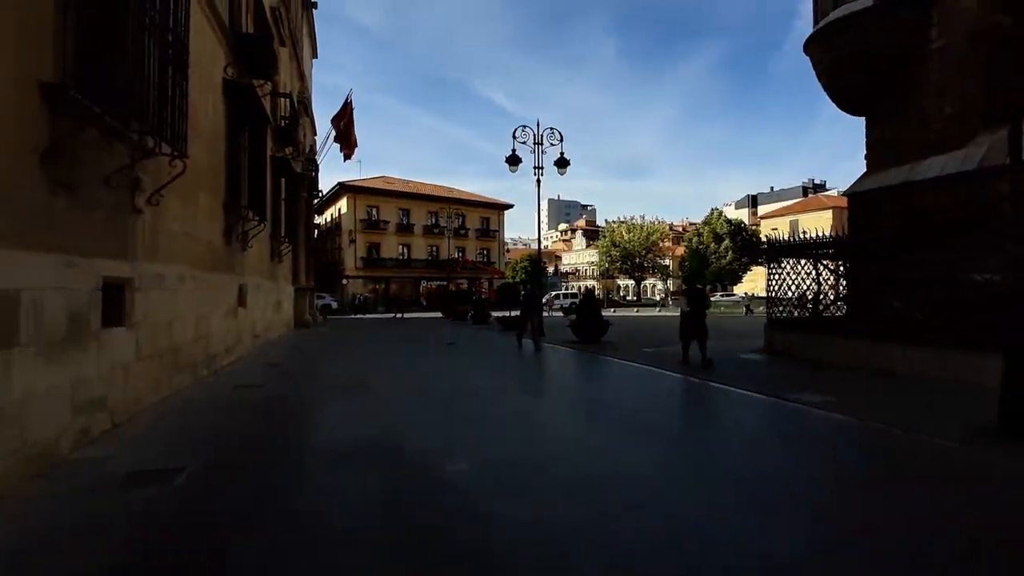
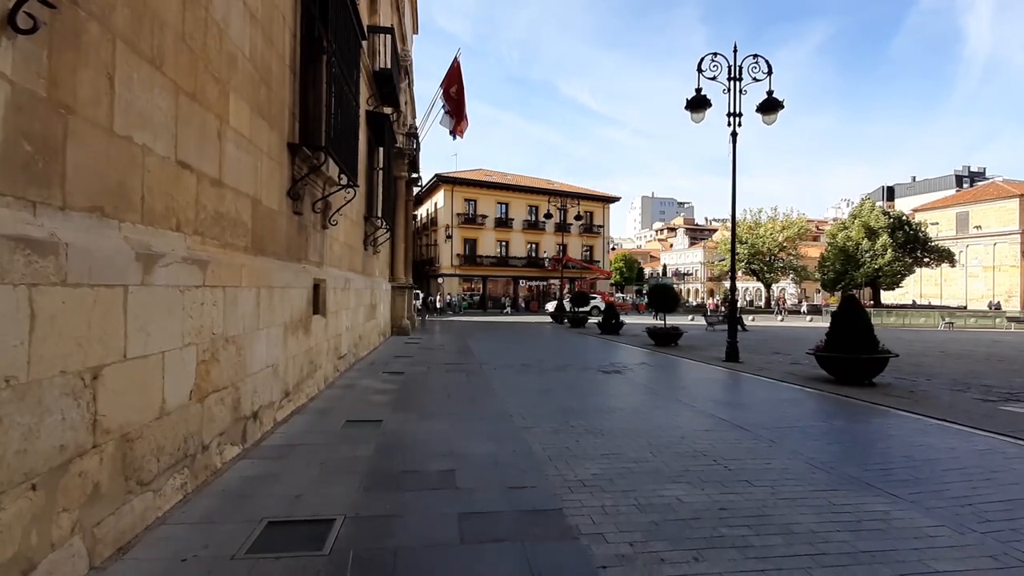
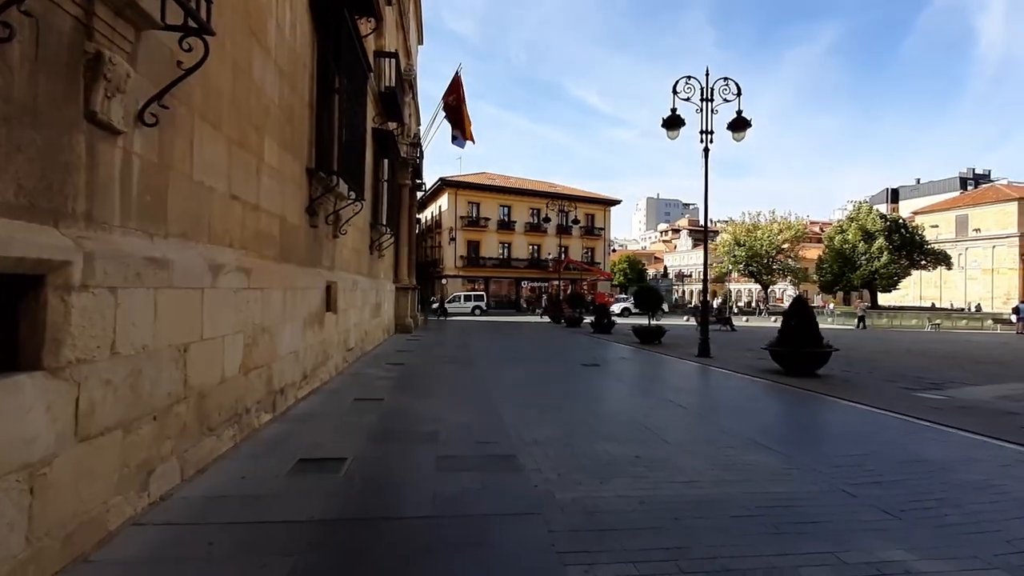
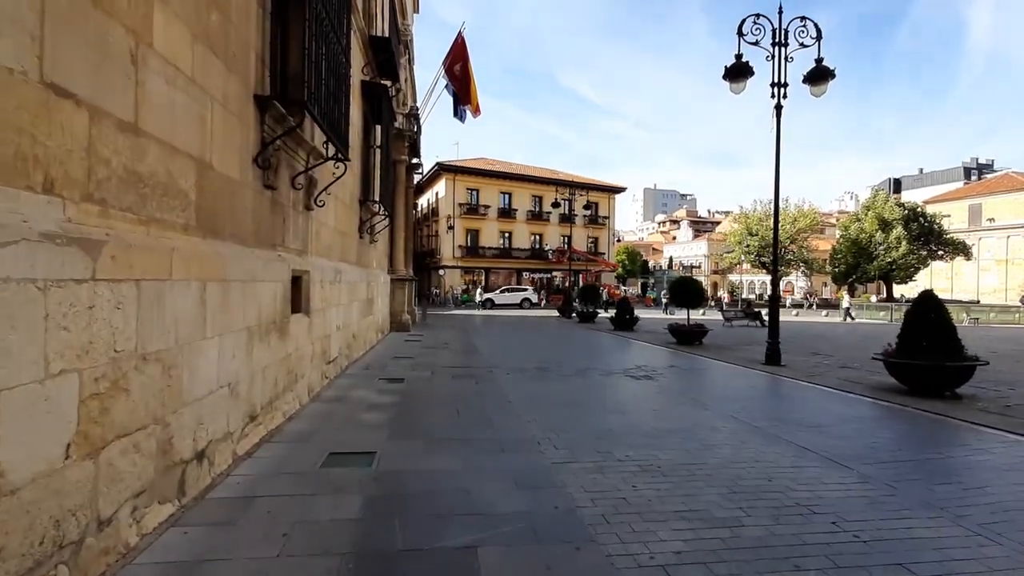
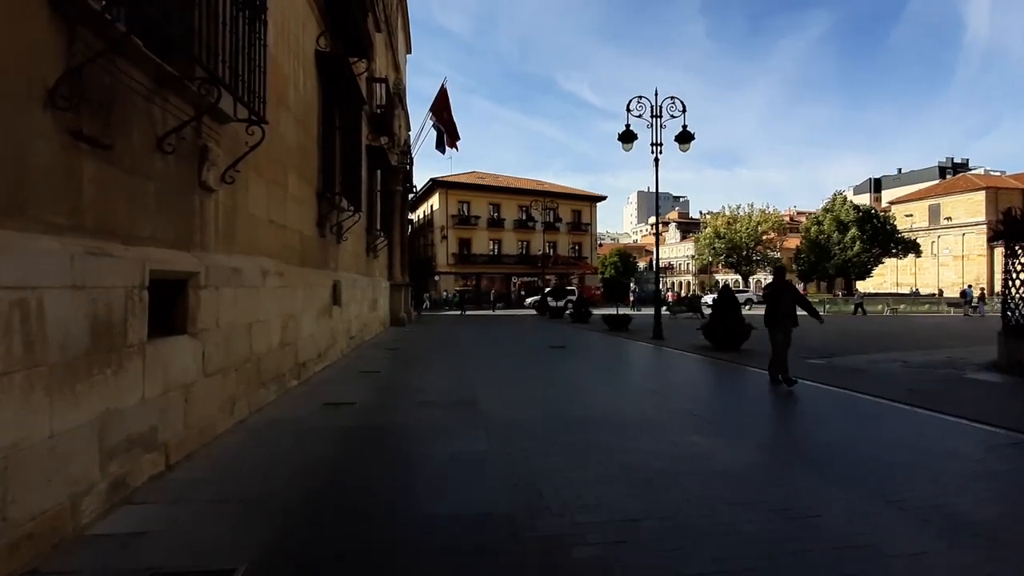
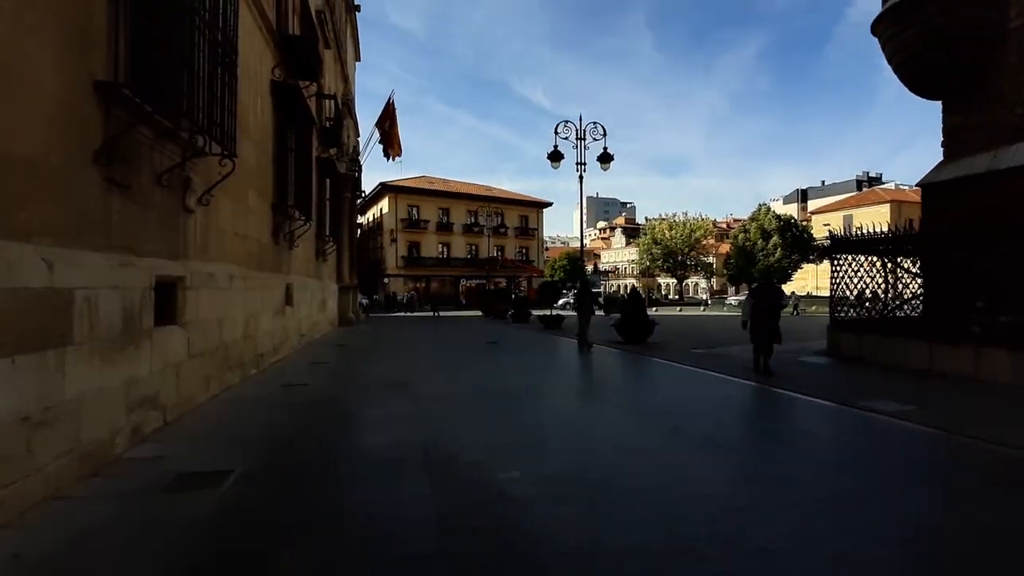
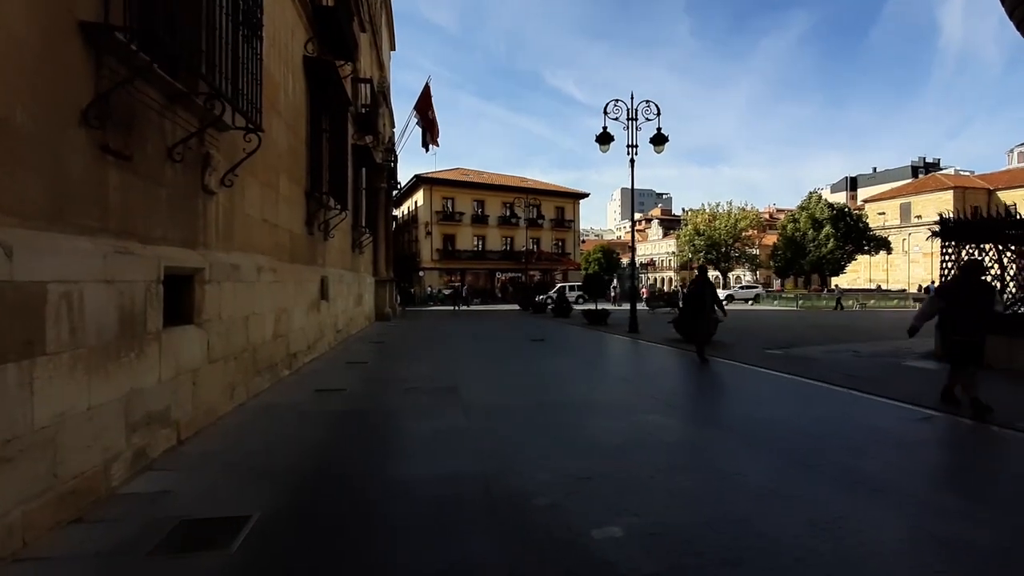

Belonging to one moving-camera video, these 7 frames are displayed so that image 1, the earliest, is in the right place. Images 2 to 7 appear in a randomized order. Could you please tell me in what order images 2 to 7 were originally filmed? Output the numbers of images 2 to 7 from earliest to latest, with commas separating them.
6, 7, 5, 3, 2, 4
